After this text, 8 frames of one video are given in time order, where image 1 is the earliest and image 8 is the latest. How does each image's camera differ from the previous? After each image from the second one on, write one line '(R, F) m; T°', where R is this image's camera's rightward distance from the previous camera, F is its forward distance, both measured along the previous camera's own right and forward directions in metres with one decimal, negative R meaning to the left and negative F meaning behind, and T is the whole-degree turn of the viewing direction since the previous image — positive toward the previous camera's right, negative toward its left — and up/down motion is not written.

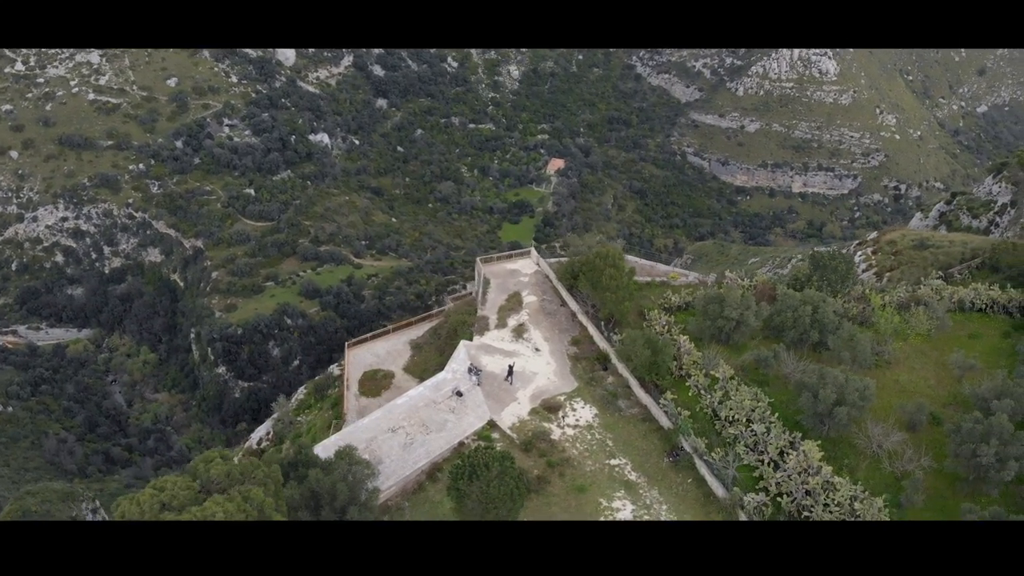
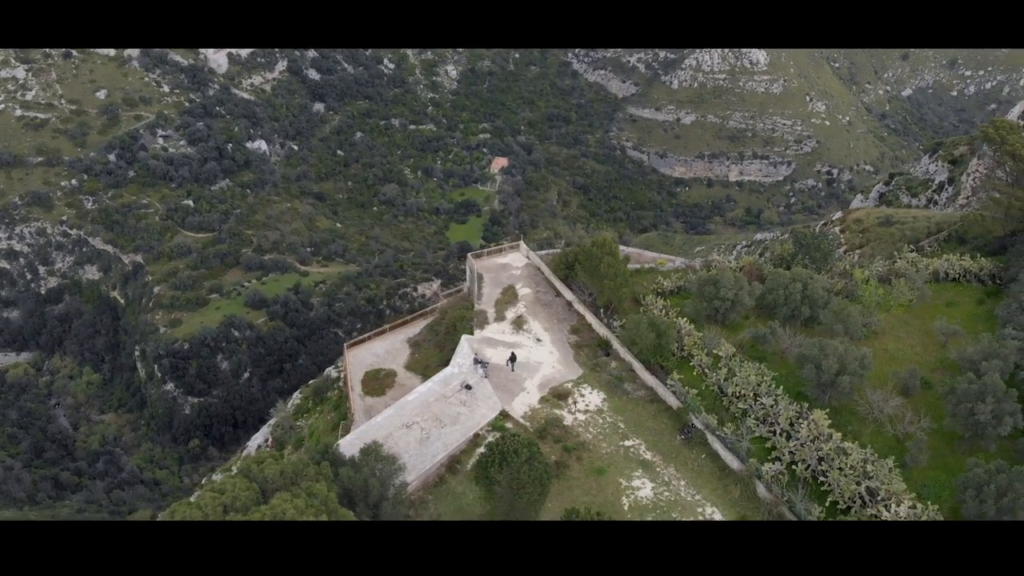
(-1.7, -0.3) m; +4°
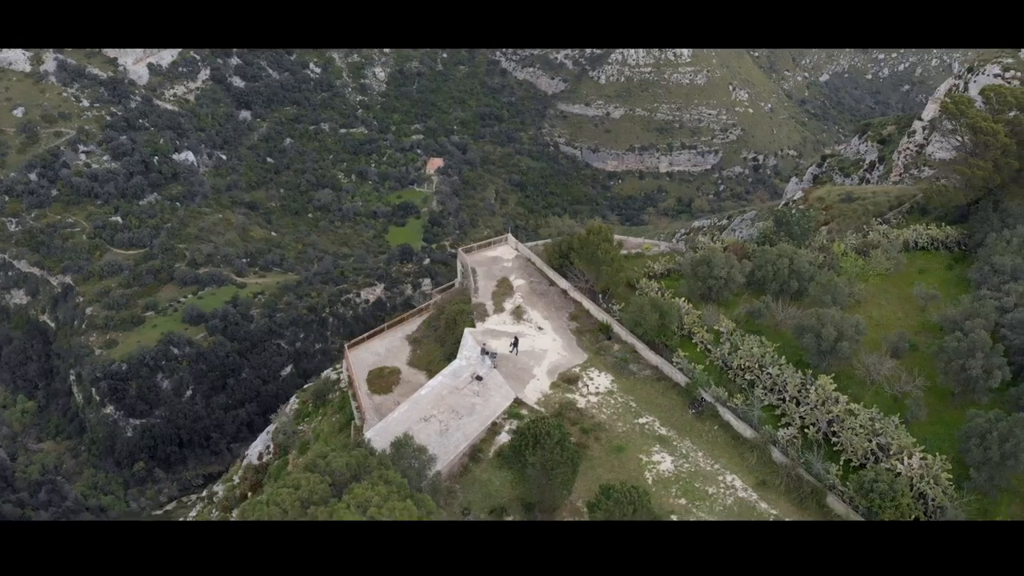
(-2.0, -0.4) m; +5°
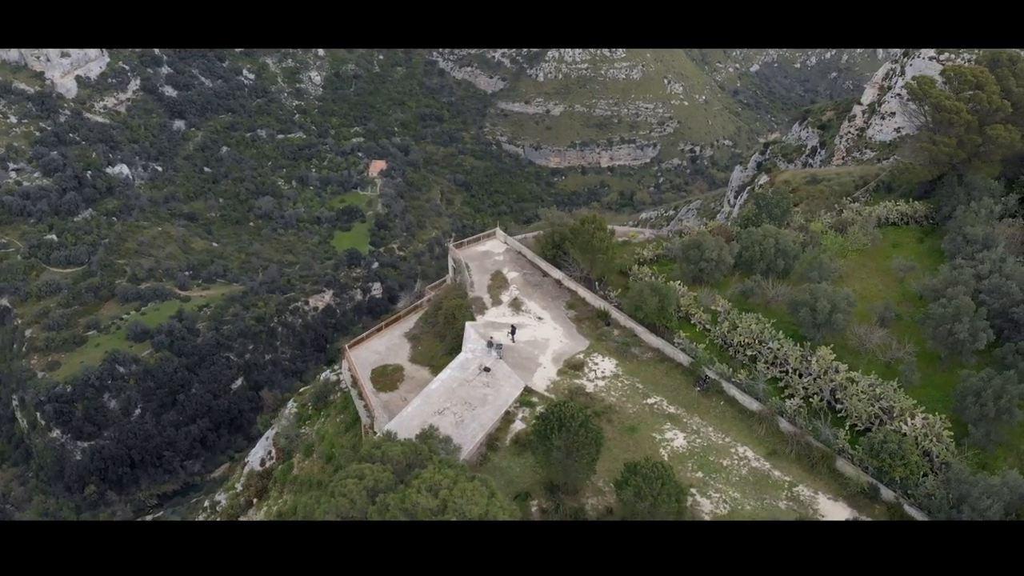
(-1.8, -0.4) m; +4°
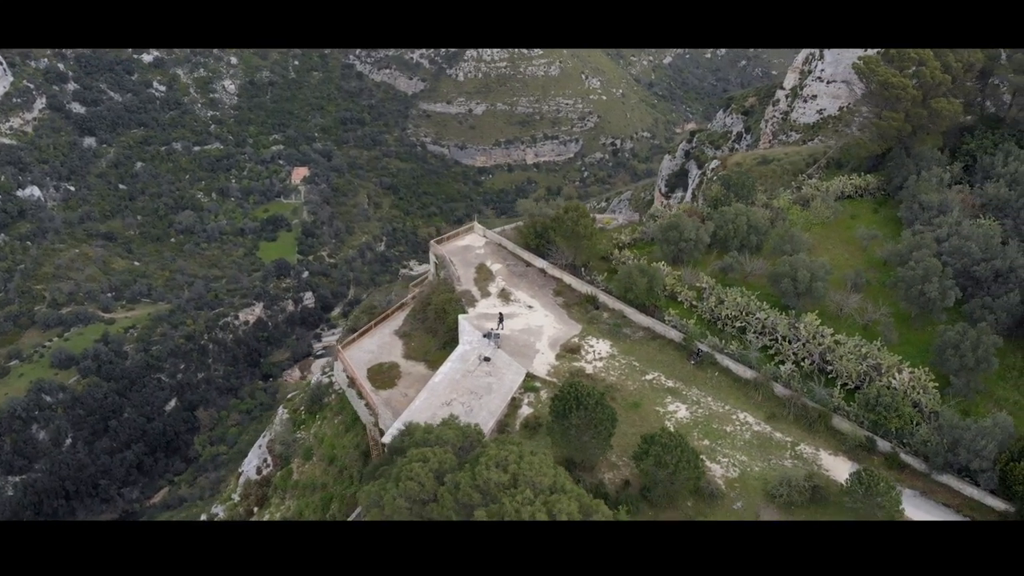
(-2.0, -0.5) m; +5°
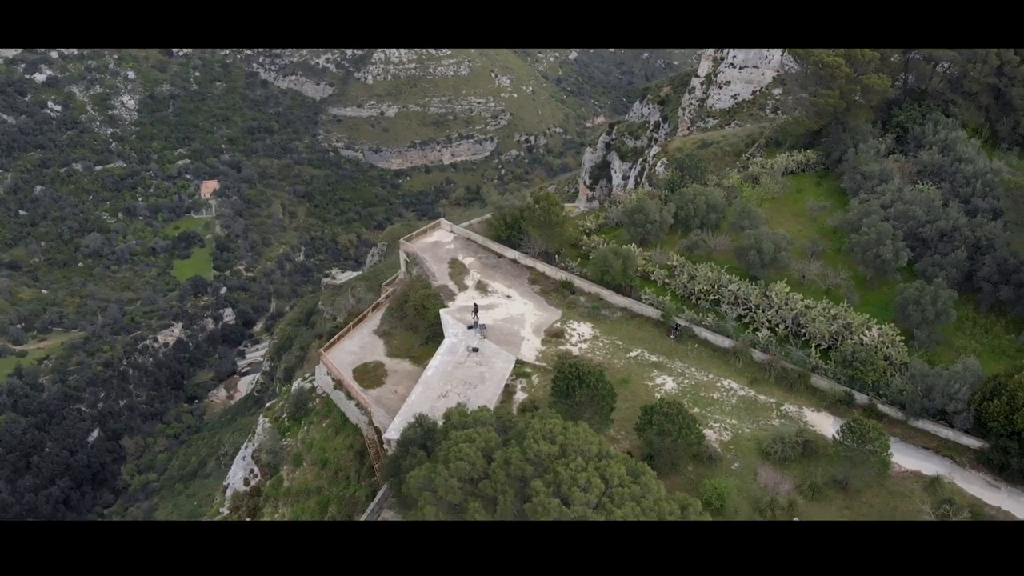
(-1.9, -0.5) m; +6°
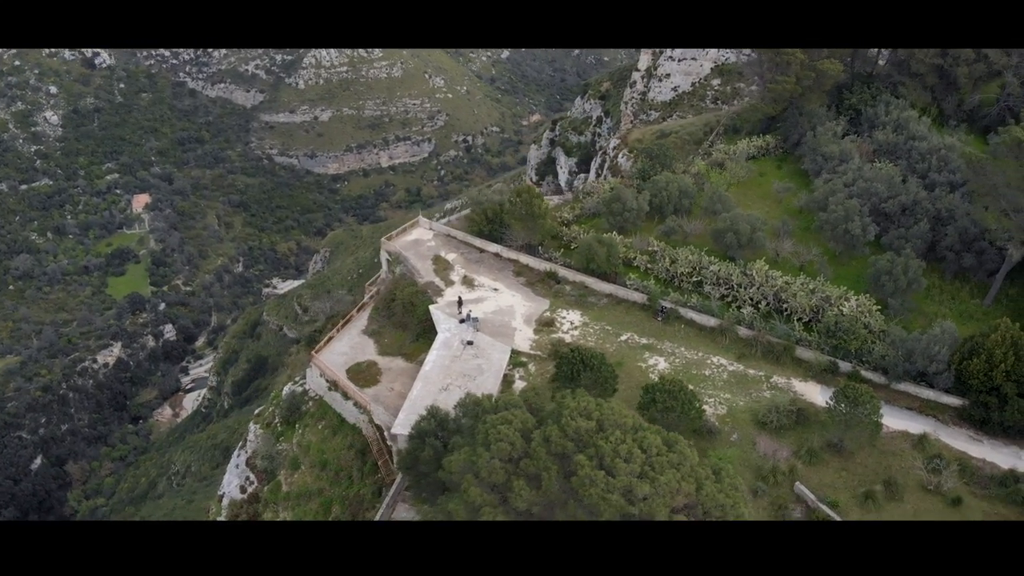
(-1.5, -0.5) m; +4°
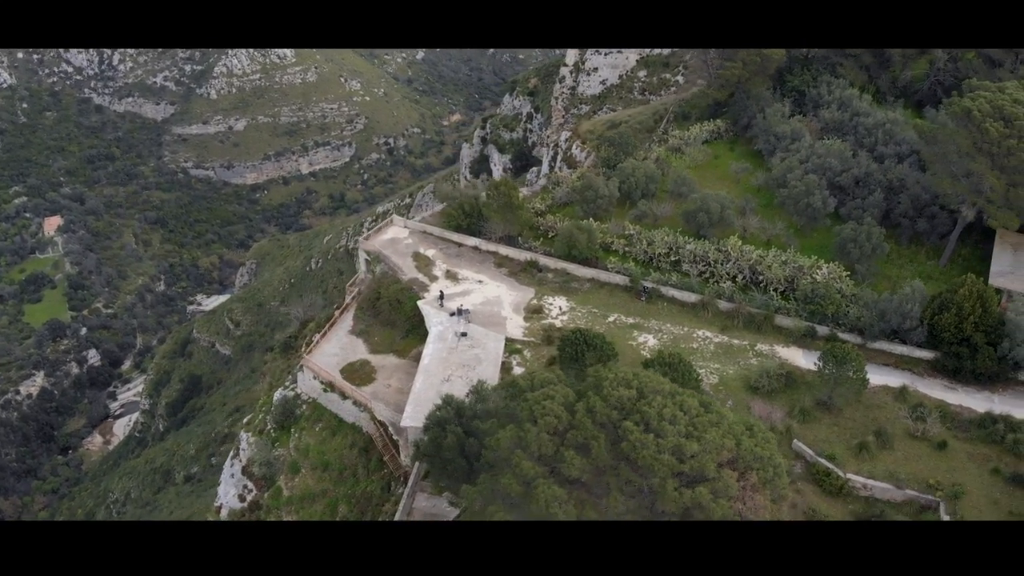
(-2.0, -0.6) m; +5°
